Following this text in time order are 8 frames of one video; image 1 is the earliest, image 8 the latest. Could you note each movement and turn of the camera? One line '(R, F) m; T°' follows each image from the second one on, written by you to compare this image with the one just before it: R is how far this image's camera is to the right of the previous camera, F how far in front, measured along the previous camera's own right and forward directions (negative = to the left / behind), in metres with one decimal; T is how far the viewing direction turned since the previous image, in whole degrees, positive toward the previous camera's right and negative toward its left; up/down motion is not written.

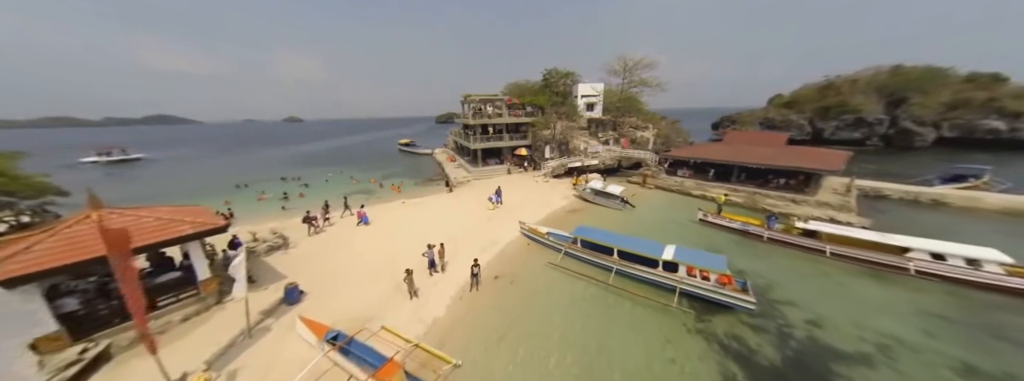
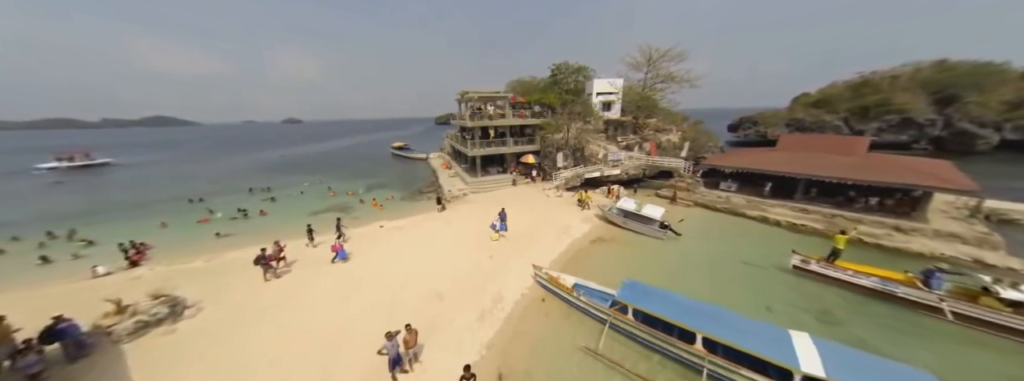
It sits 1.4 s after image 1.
(-0.5, +5.4) m; 0°
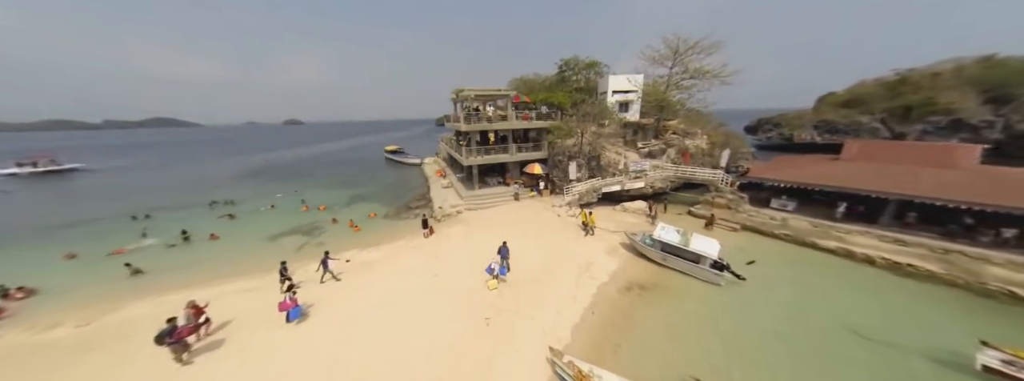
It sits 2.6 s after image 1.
(-0.1, +4.6) m; 0°
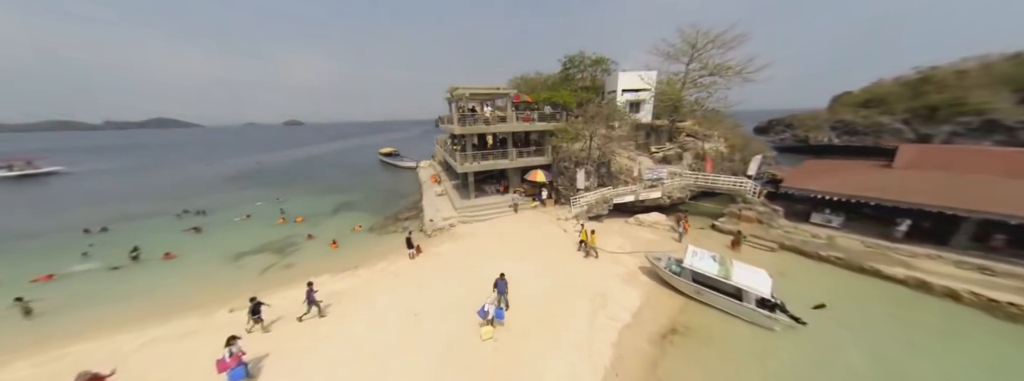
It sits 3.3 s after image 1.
(0.0, +2.7) m; 0°
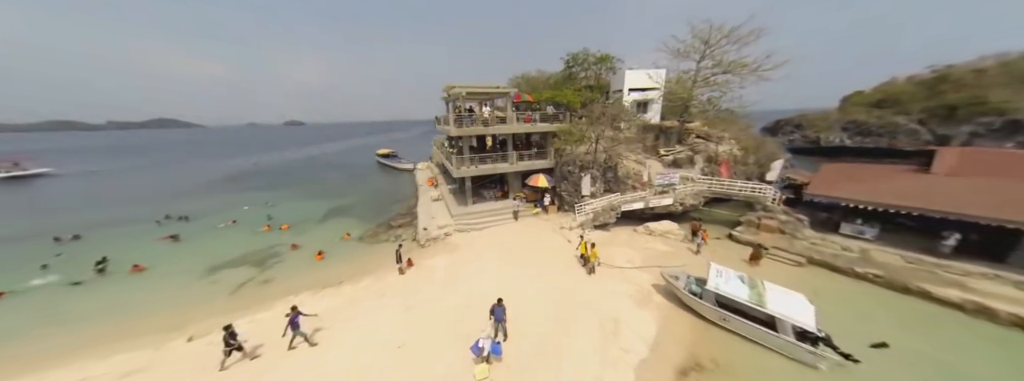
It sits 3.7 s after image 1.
(+0.1, +1.5) m; 0°
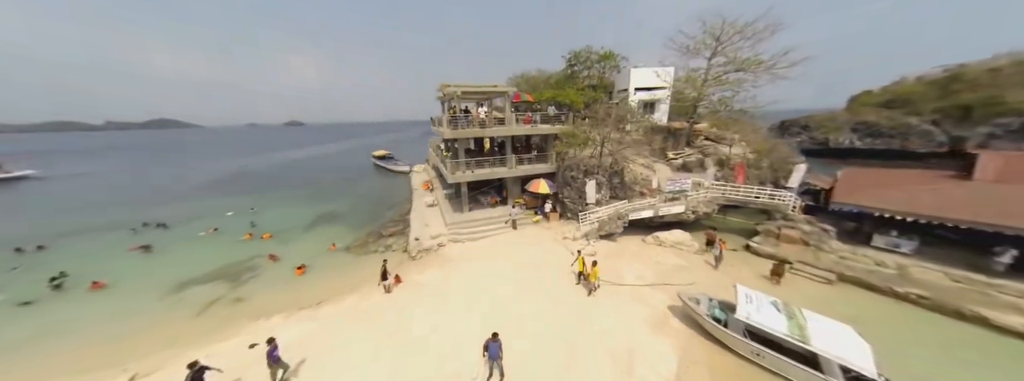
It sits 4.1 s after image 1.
(+0.1, +1.5) m; 0°
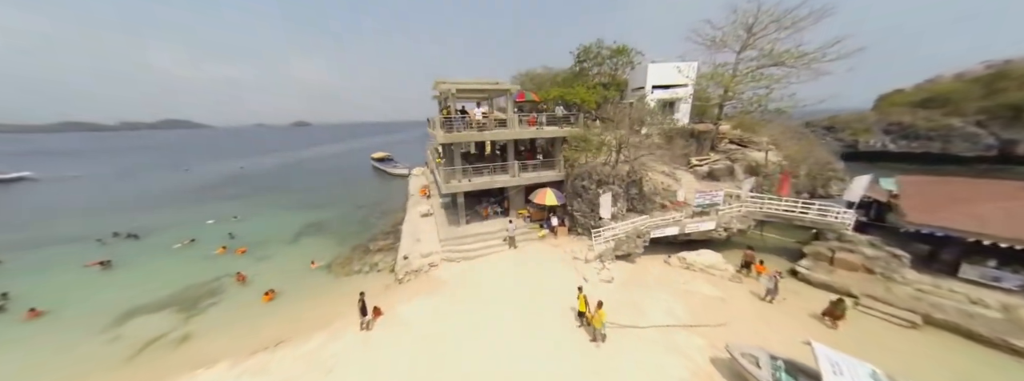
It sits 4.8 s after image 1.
(+0.1, +2.4) m; -1°
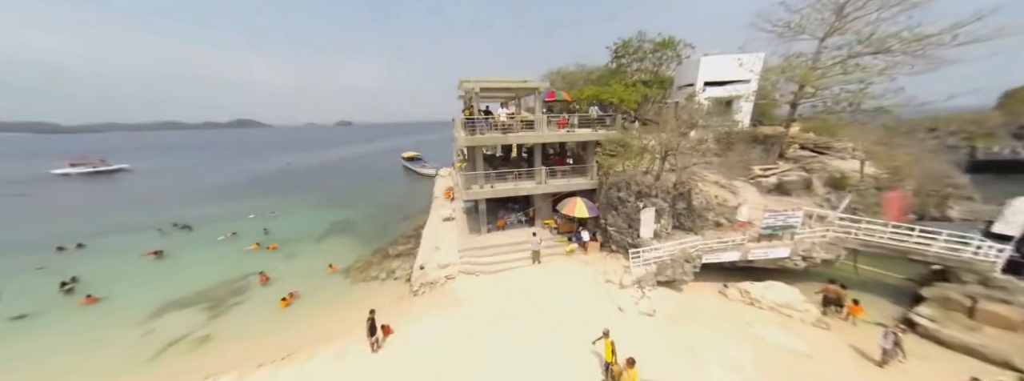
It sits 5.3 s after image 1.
(+0.2, +1.6) m; -6°
